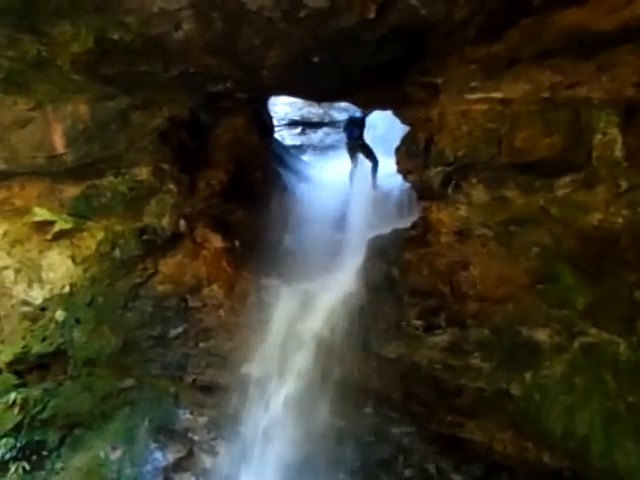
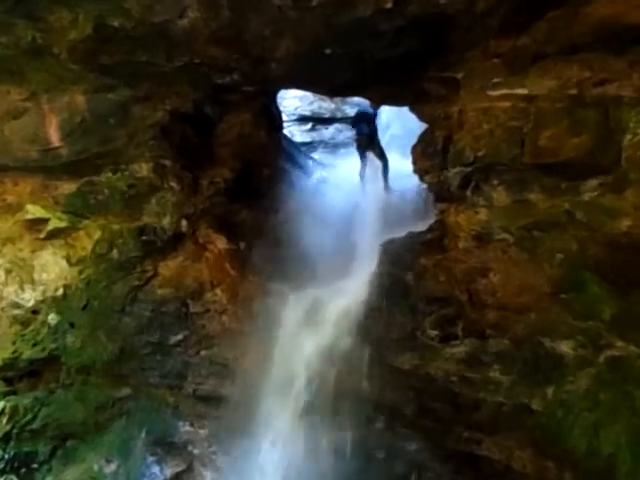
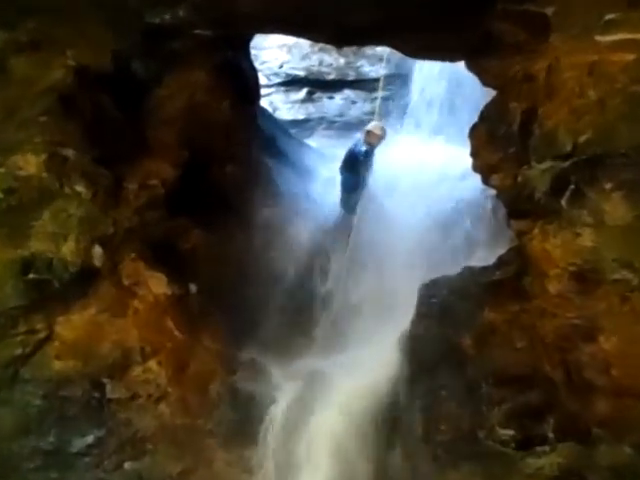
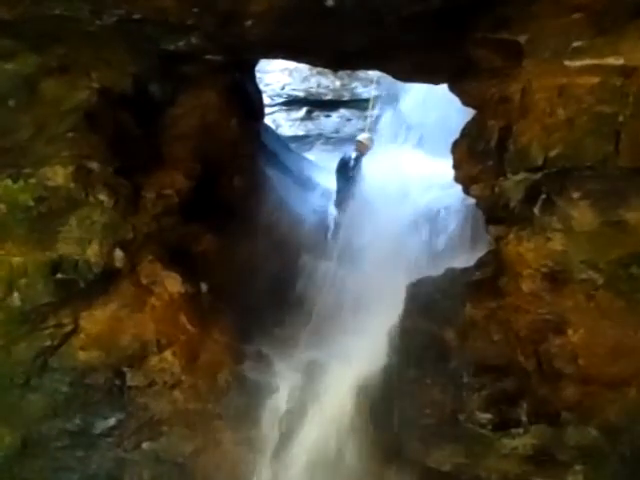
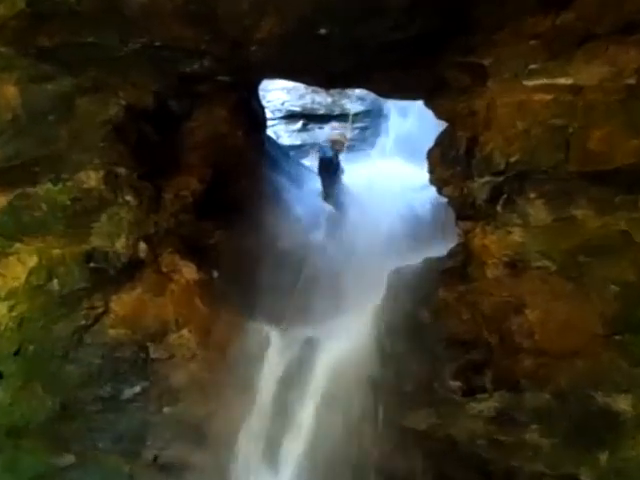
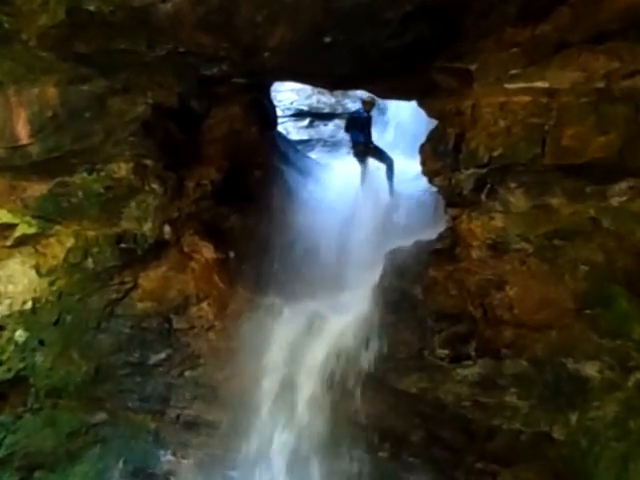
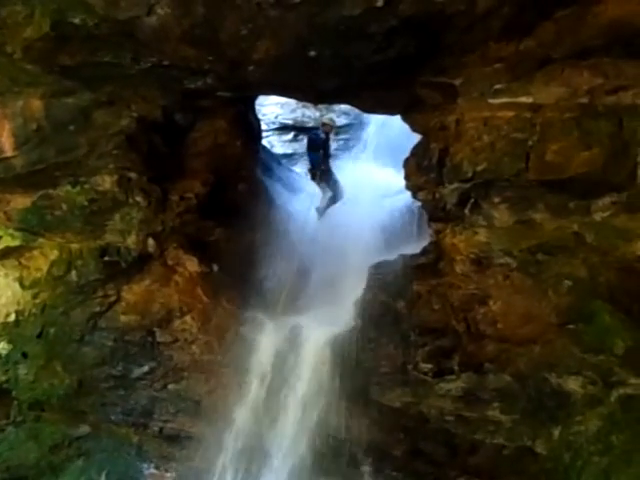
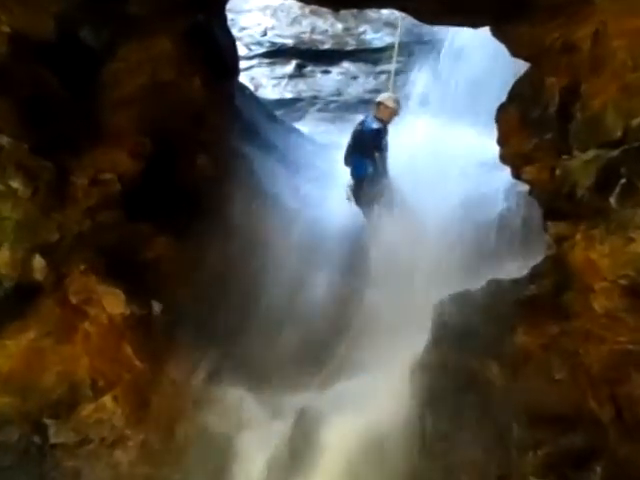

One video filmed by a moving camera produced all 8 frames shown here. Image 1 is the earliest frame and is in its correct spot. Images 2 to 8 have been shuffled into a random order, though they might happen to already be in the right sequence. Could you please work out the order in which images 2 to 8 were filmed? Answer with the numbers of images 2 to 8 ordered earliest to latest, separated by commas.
2, 6, 7, 5, 4, 3, 8
